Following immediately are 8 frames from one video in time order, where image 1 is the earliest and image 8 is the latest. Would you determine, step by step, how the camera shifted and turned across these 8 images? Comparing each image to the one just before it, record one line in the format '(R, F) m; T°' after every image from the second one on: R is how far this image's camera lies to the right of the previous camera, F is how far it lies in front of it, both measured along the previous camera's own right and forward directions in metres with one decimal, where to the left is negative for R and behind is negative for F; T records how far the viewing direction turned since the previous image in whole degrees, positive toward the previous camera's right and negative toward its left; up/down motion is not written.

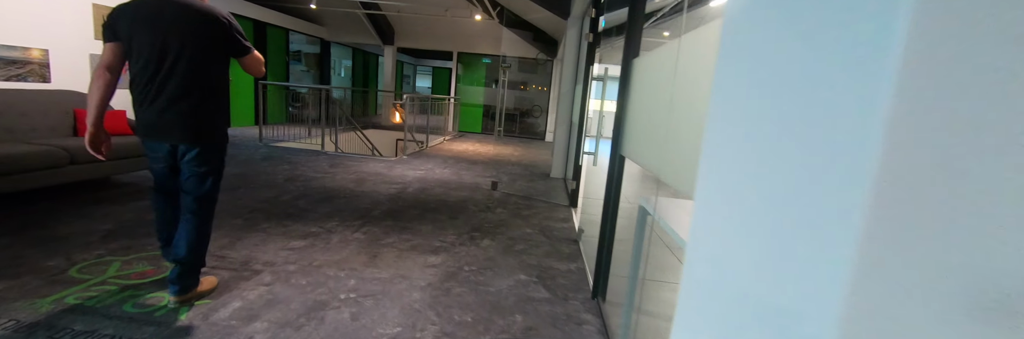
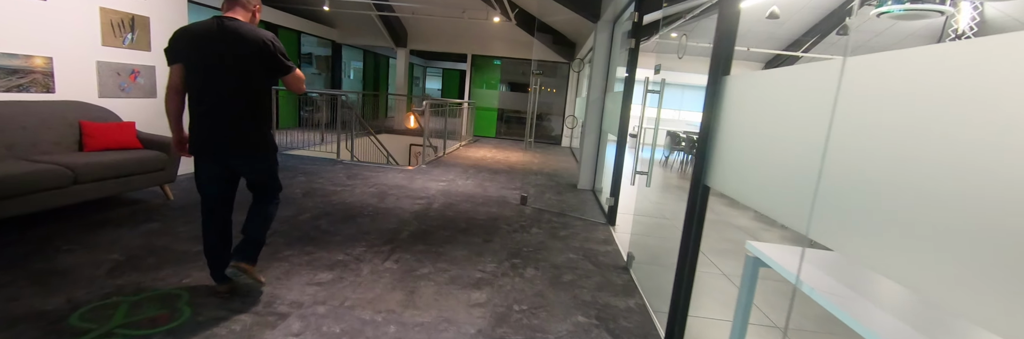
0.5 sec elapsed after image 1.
(-0.3, +0.3) m; -1°
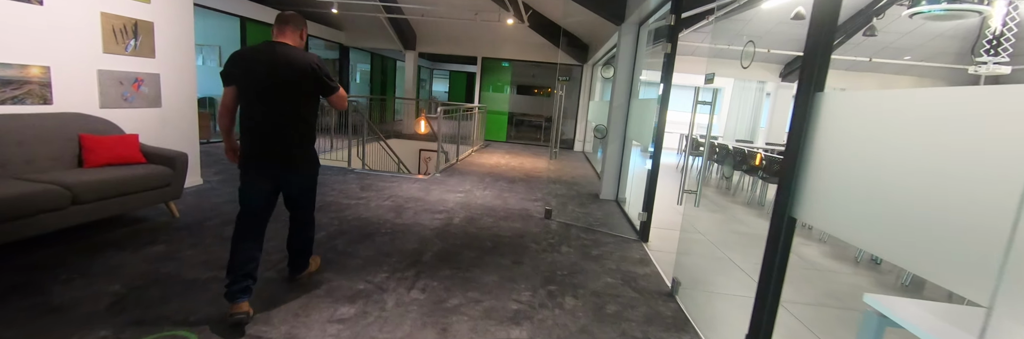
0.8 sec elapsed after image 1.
(-0.2, +0.2) m; 0°
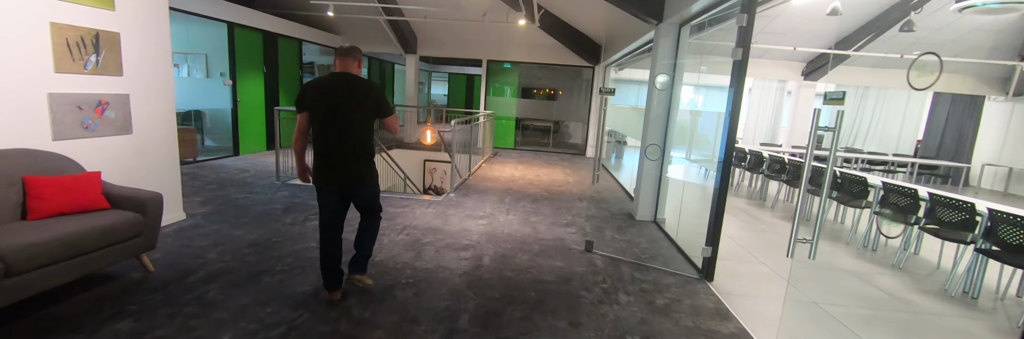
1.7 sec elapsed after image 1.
(-0.3, +0.5) m; +1°
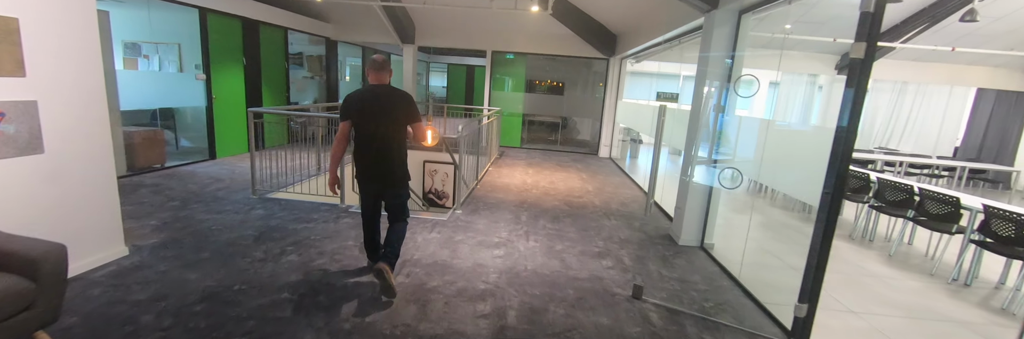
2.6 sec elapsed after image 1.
(-0.2, +0.7) m; 0°
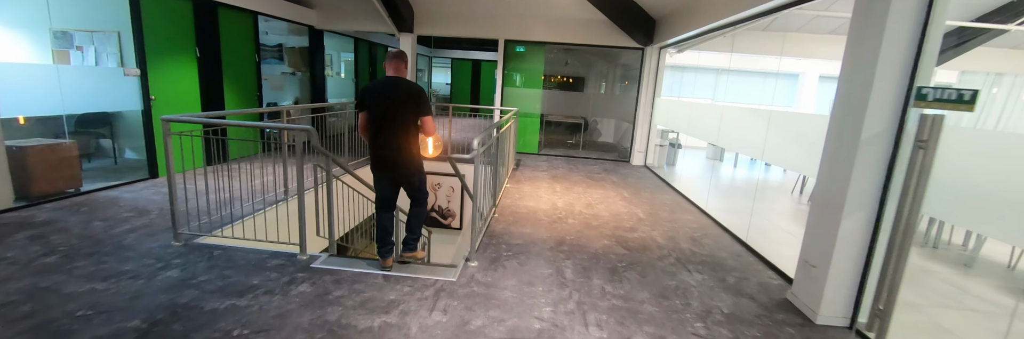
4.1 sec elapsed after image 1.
(-0.2, +1.2) m; 0°
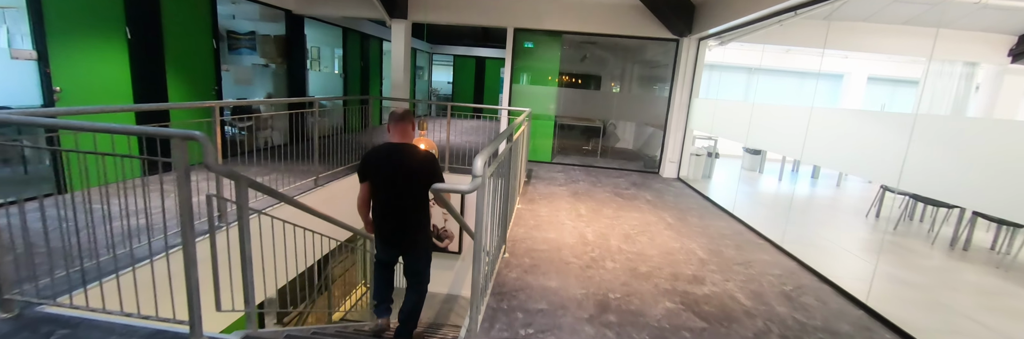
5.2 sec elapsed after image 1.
(-0.1, +1.0) m; 0°
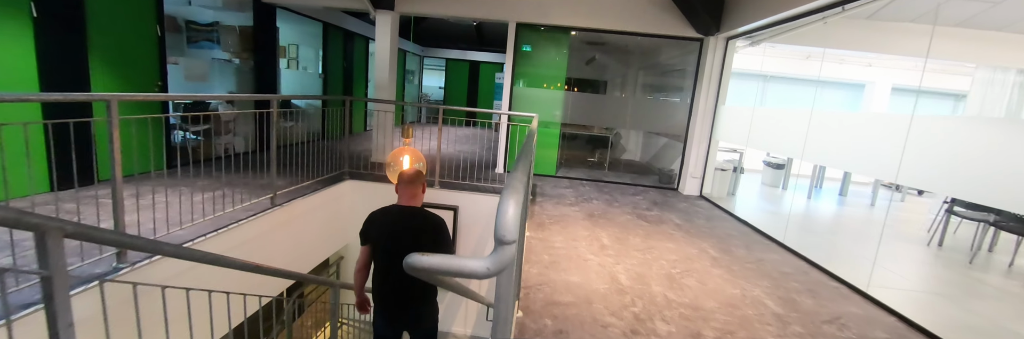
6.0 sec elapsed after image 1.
(-0.1, +0.7) m; +1°
